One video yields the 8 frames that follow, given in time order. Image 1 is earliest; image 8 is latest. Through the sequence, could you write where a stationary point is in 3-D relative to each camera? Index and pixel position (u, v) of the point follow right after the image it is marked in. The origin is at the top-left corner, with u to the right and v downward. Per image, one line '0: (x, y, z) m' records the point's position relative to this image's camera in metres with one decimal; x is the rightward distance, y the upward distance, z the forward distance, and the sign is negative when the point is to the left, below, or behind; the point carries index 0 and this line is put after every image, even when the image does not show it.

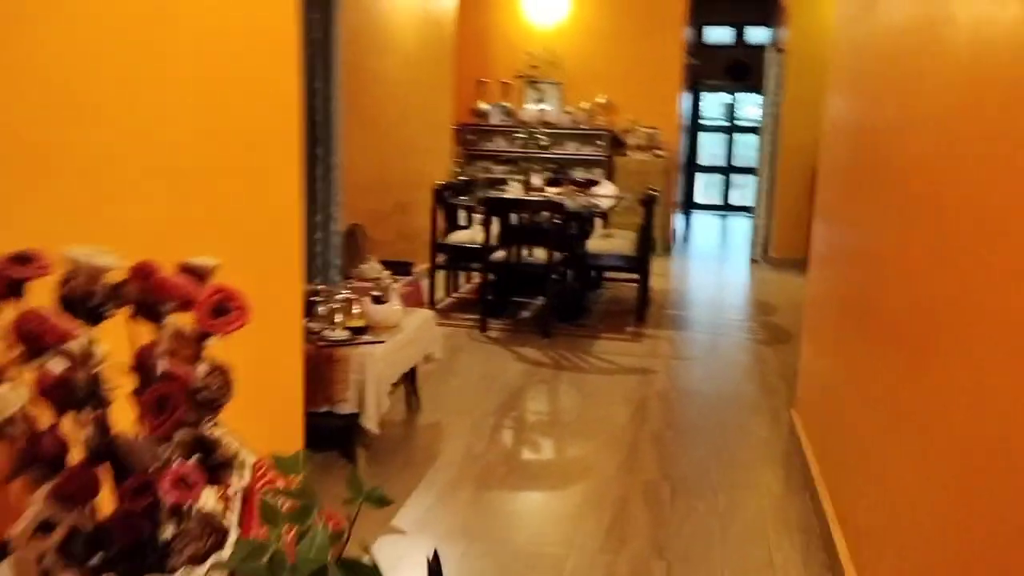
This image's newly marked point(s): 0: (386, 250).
0: (-1.0, +0.3, +6.4) m
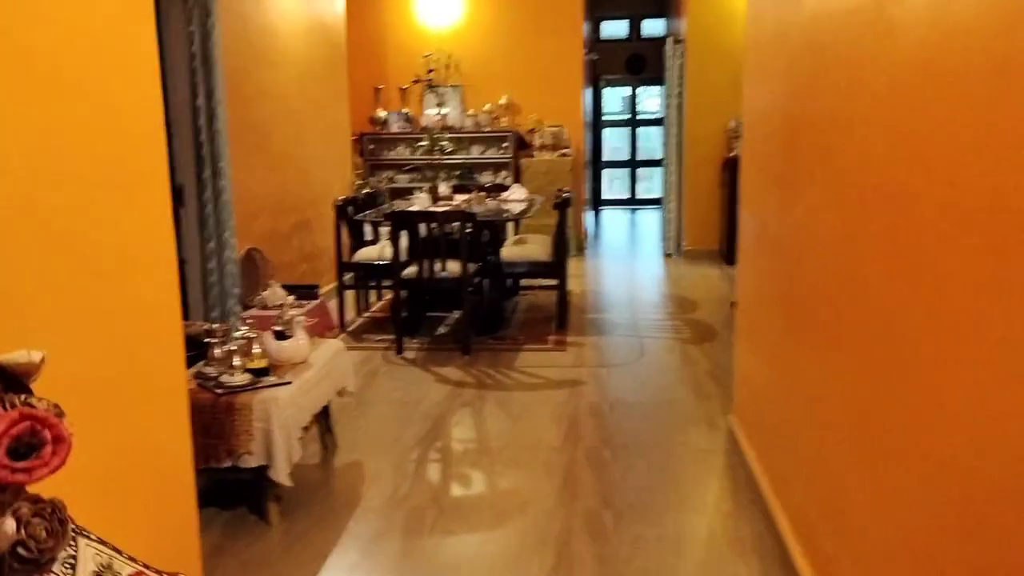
0: (-1.6, +0.1, +6.0) m
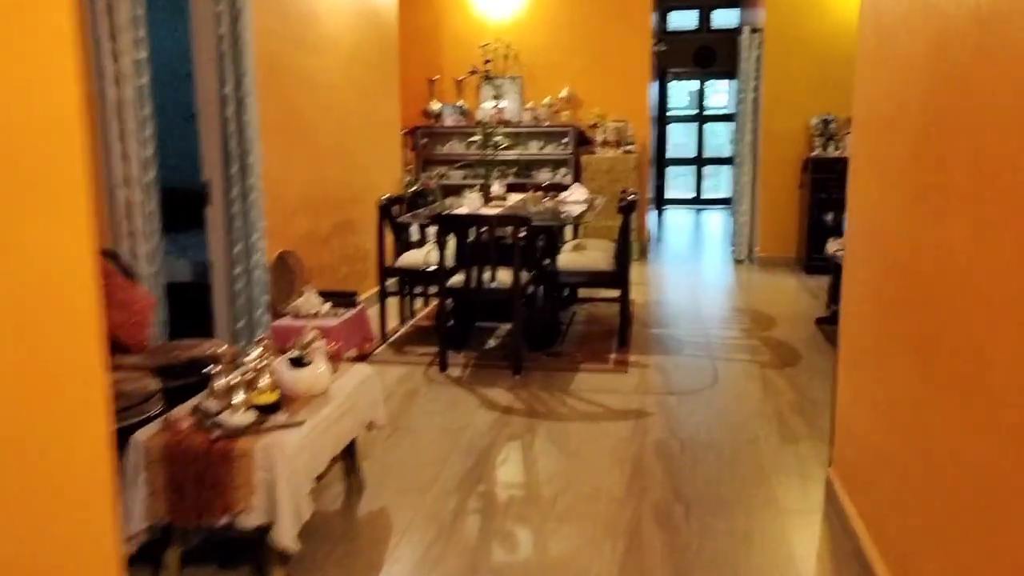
0: (-1.2, +0.1, +5.5) m
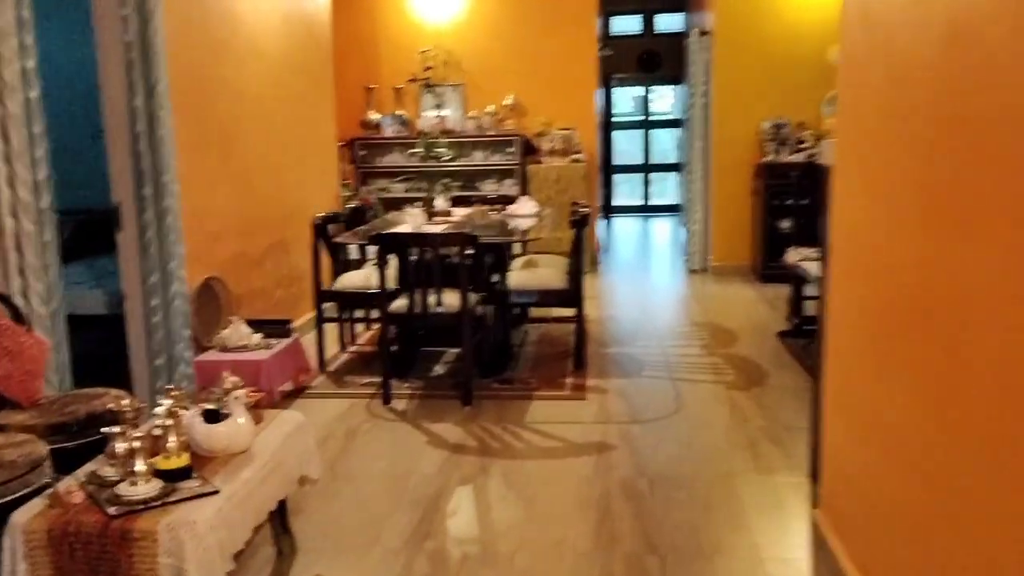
0: (-1.5, -0.1, +5.1) m
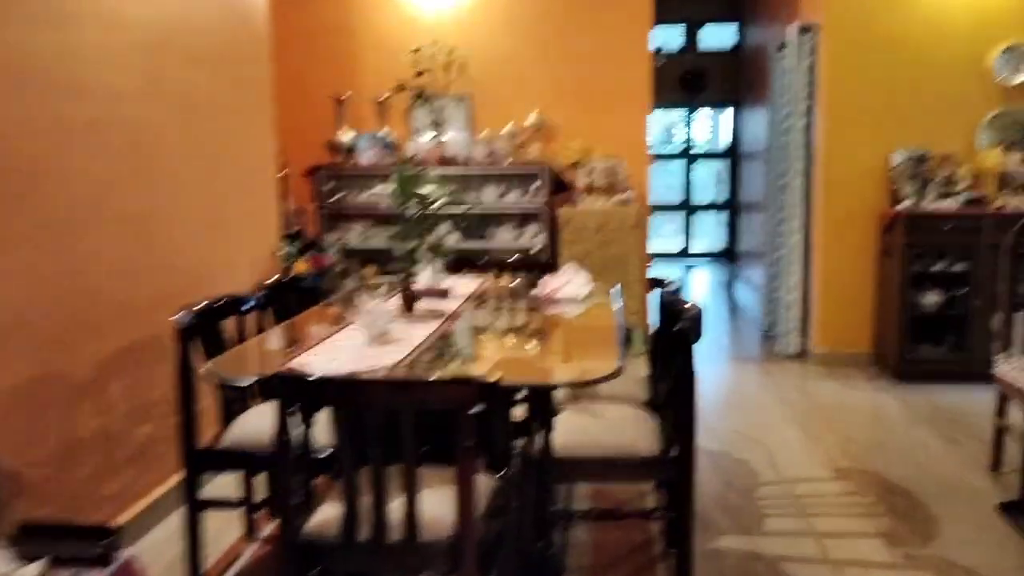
0: (-1.4, -0.6, +2.9) m
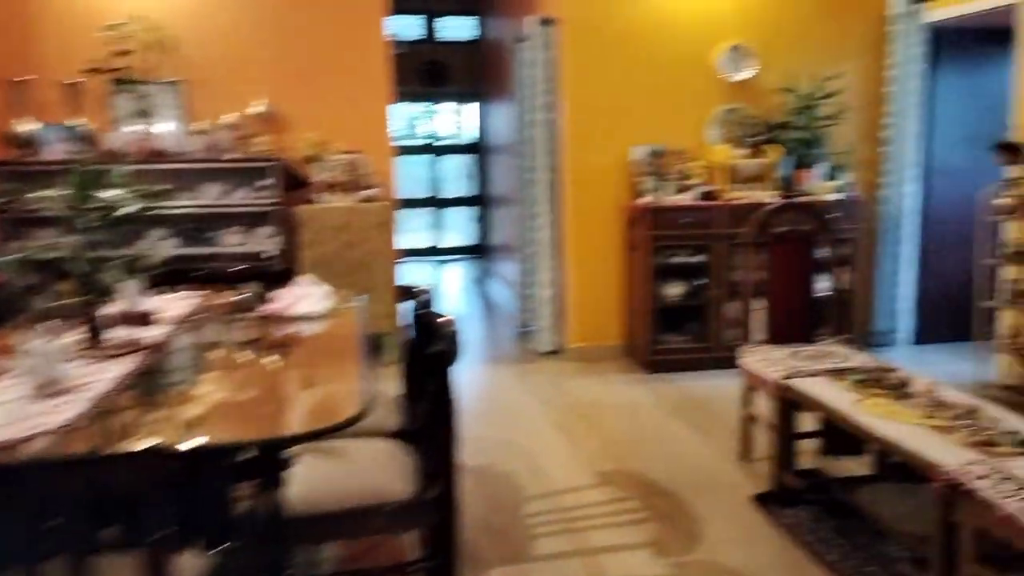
0: (-2.1, -0.7, +2.0) m
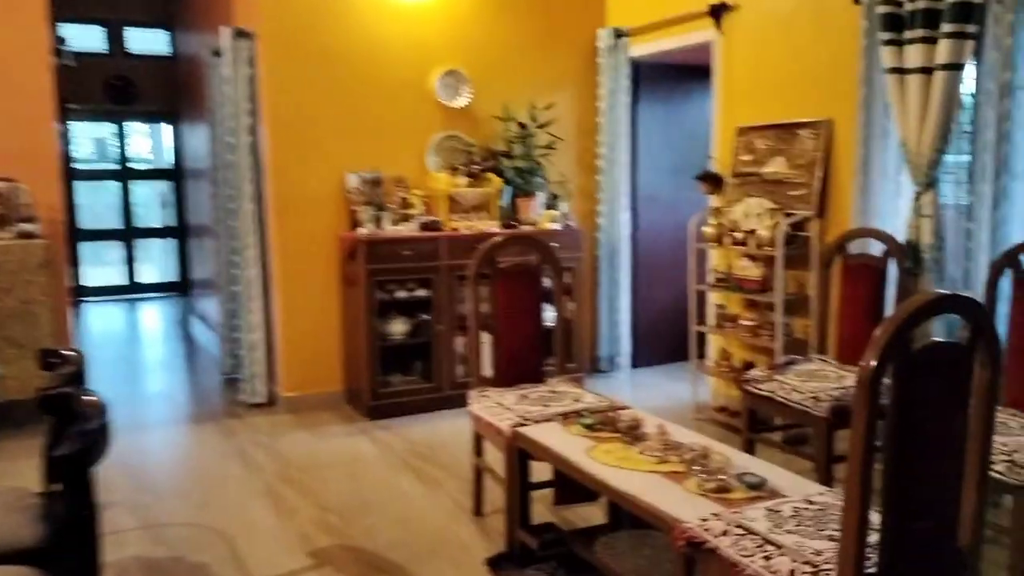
0: (-2.6, -0.9, +0.8) m
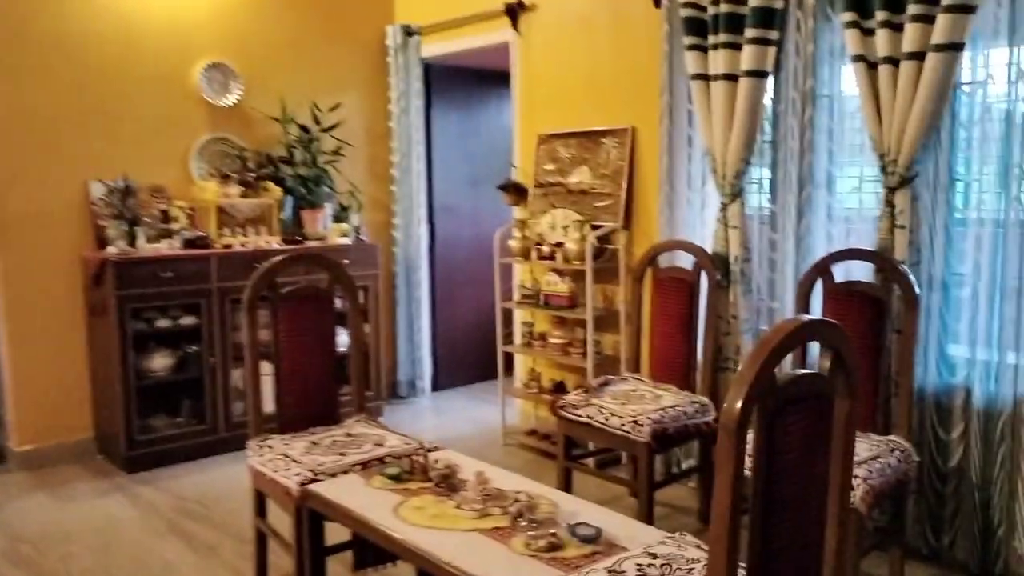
0: (-2.6, -1.0, -0.2) m
